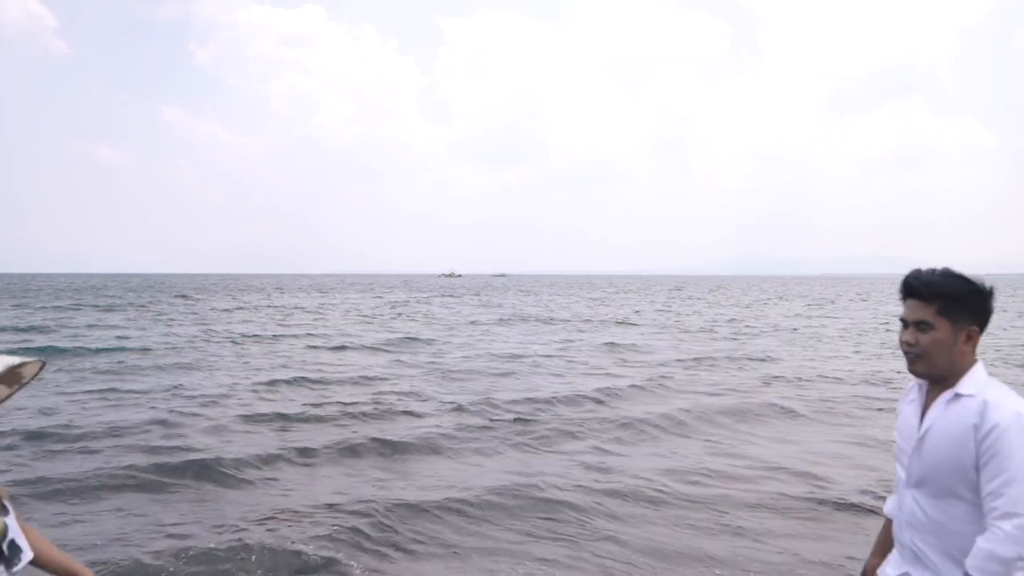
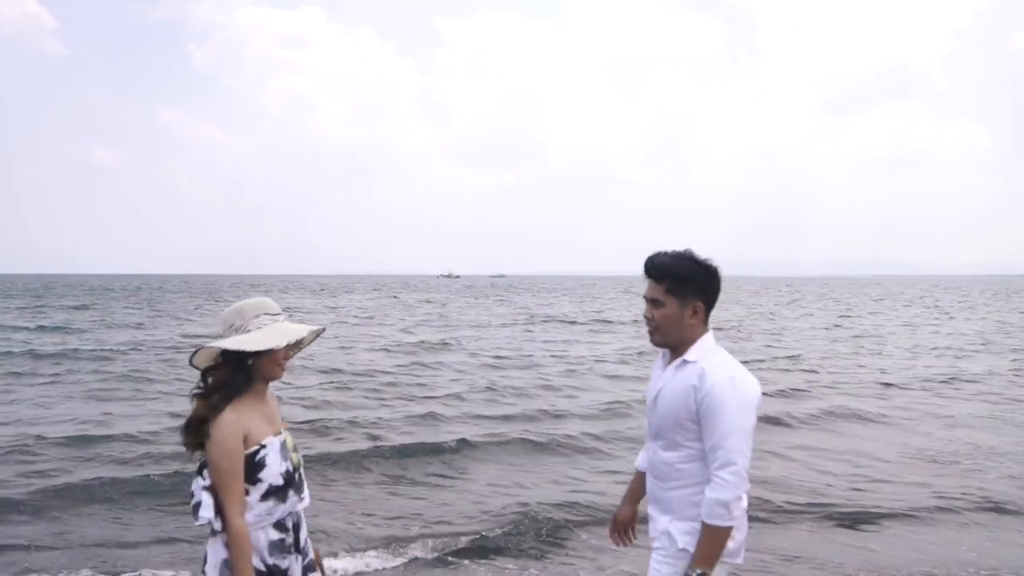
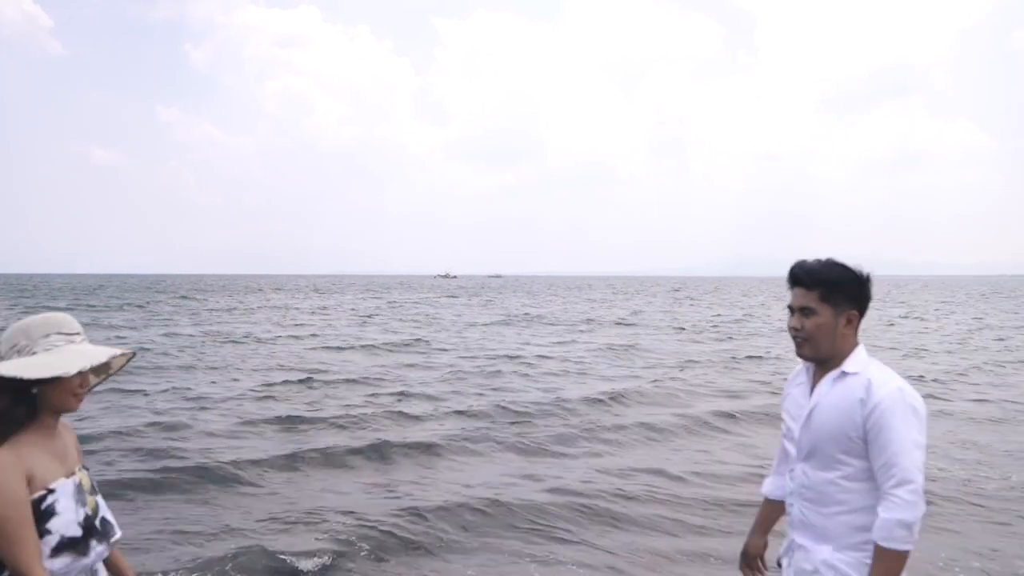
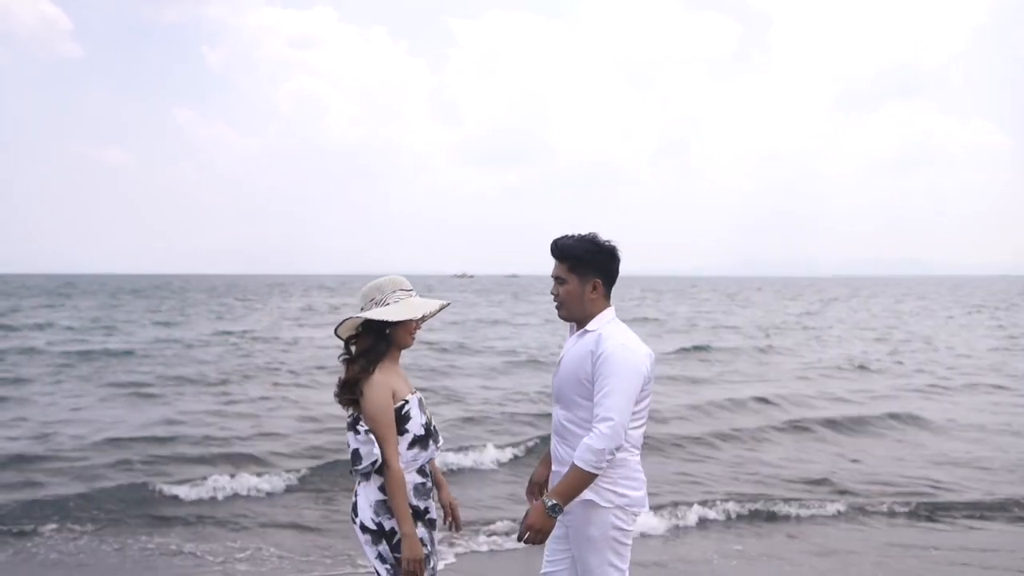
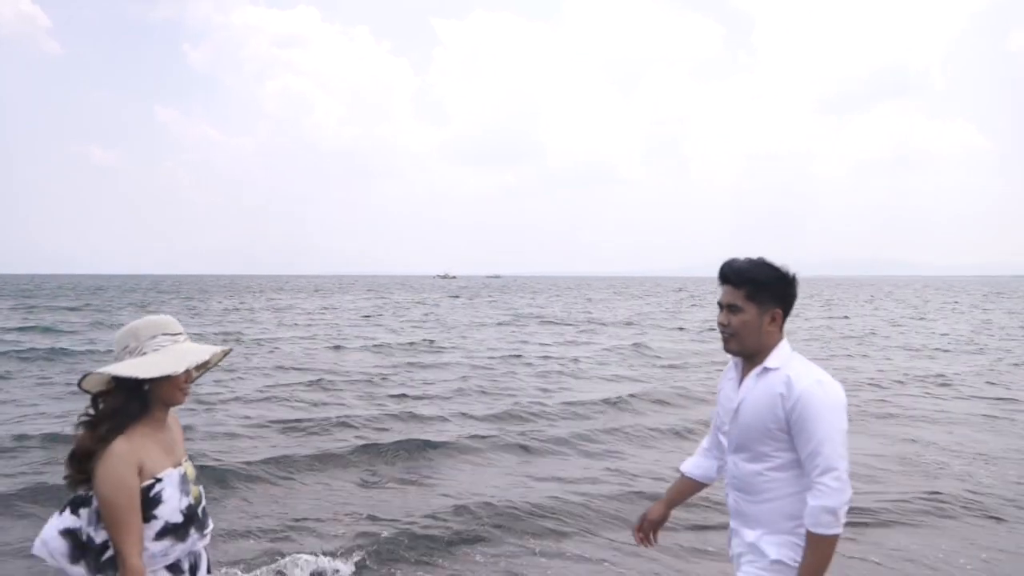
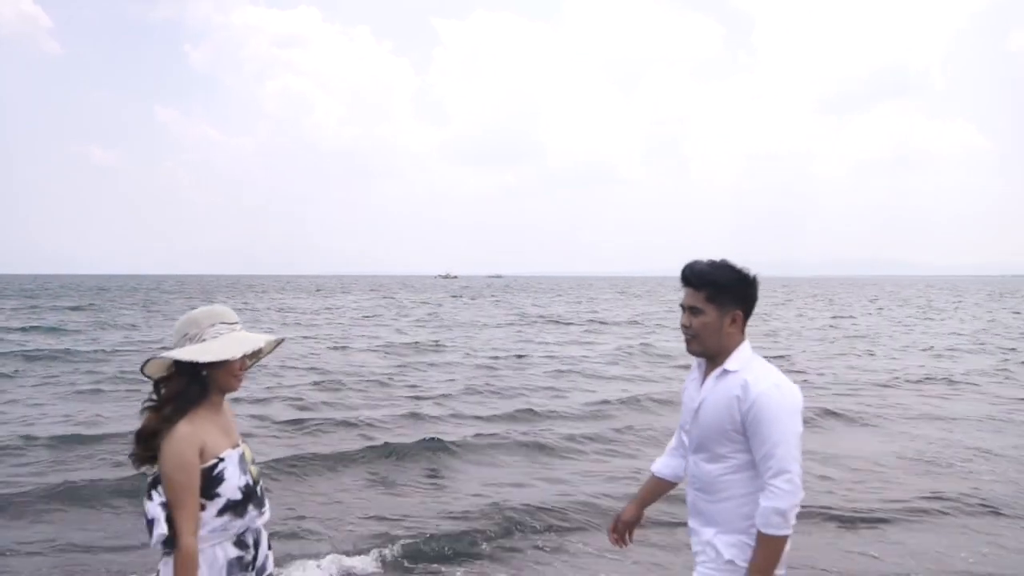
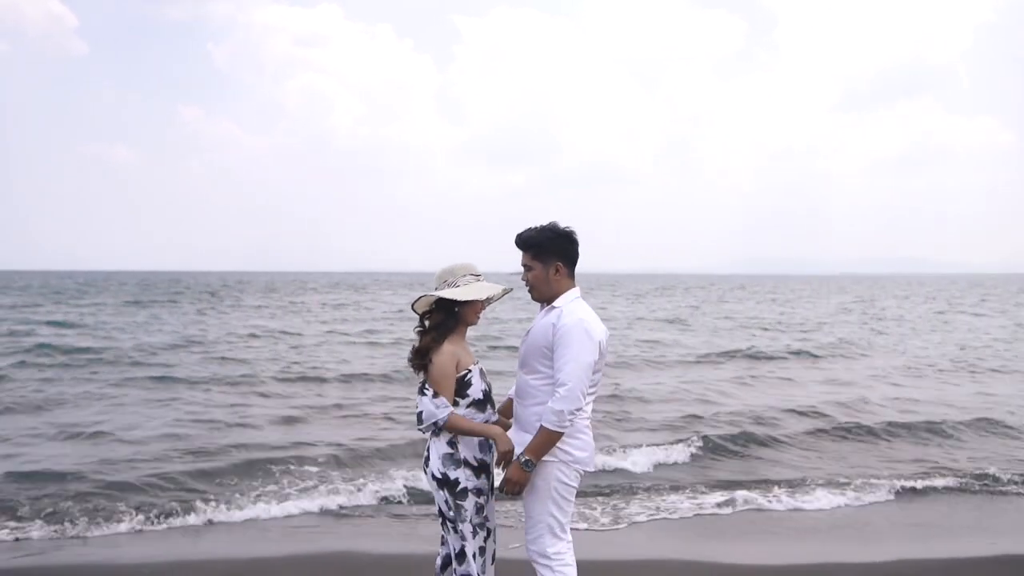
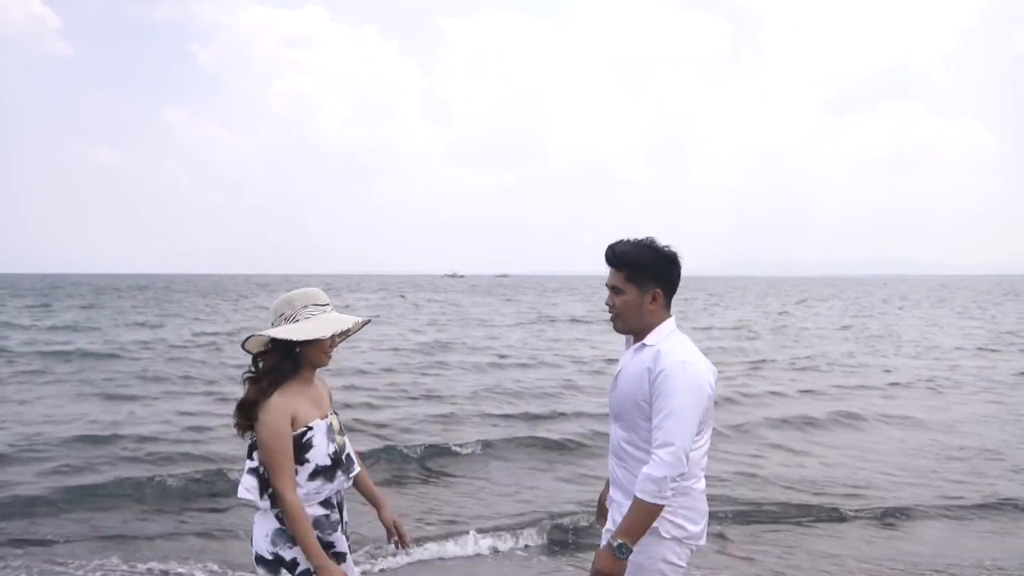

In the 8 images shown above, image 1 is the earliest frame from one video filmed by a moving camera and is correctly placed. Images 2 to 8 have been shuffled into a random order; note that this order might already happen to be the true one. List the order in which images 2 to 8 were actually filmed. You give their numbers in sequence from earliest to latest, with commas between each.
3, 5, 6, 2, 8, 4, 7
